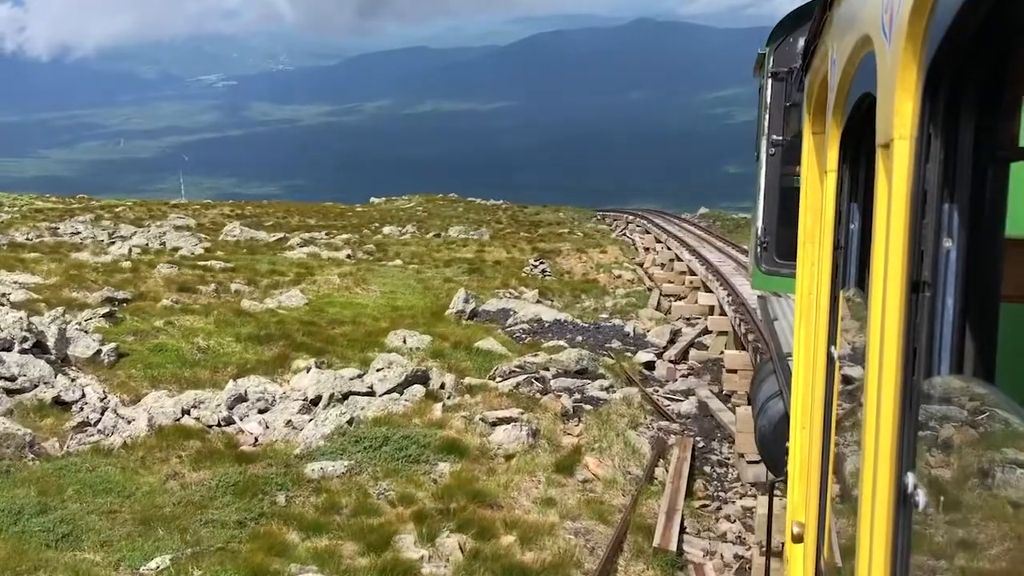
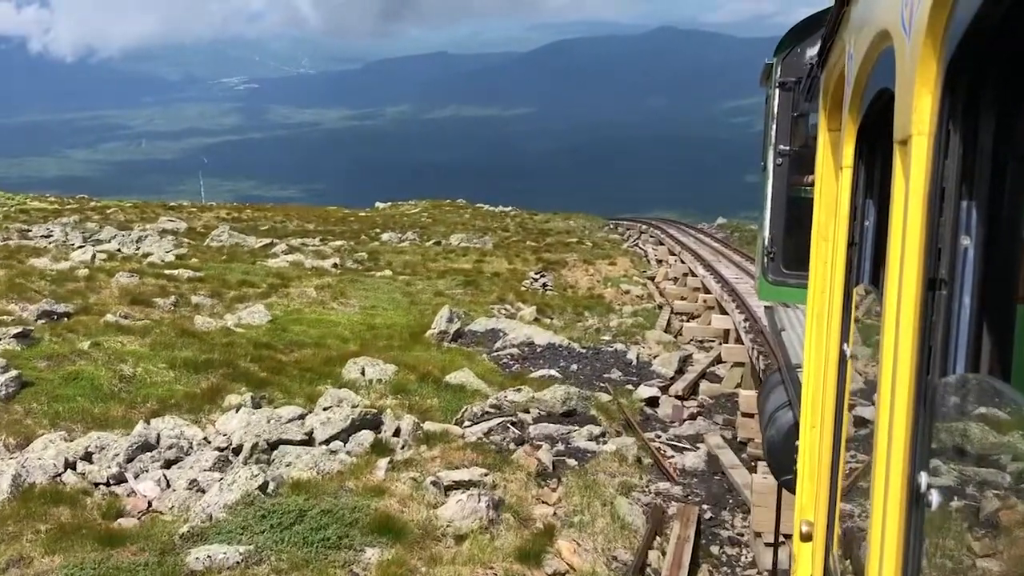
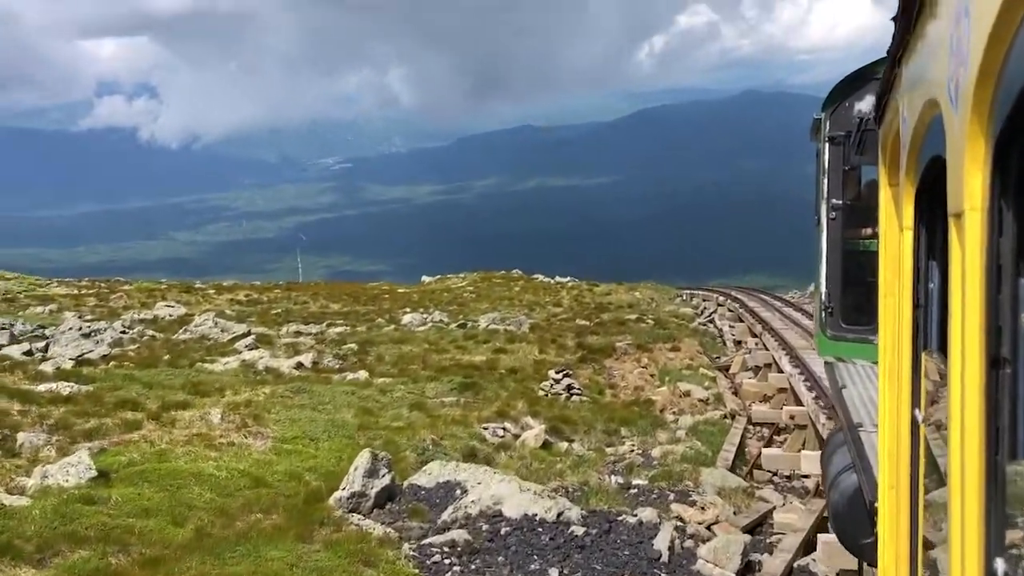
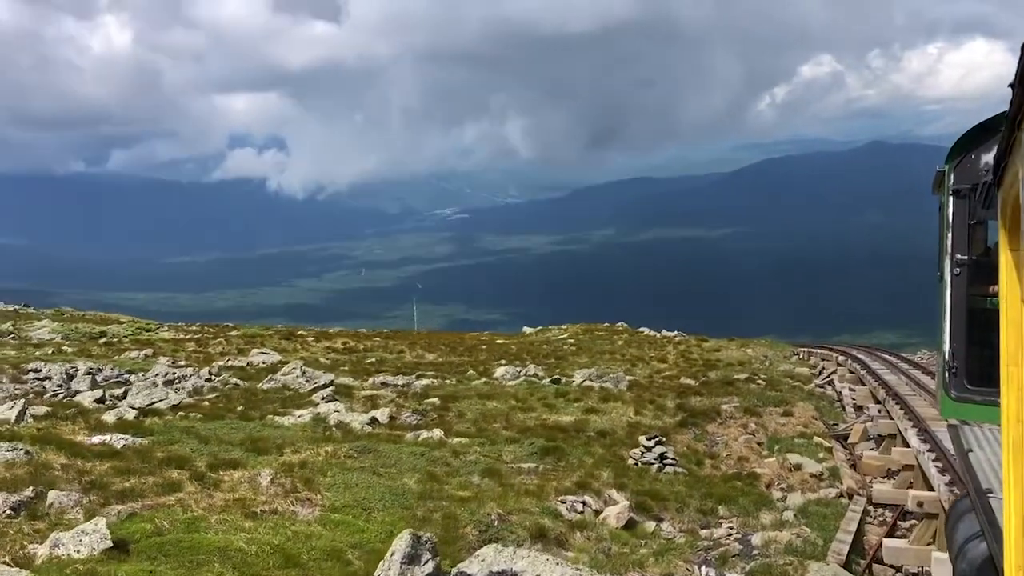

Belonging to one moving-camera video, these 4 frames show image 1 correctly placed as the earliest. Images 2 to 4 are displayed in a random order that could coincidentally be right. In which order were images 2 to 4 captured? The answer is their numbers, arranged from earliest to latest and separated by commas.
2, 3, 4
